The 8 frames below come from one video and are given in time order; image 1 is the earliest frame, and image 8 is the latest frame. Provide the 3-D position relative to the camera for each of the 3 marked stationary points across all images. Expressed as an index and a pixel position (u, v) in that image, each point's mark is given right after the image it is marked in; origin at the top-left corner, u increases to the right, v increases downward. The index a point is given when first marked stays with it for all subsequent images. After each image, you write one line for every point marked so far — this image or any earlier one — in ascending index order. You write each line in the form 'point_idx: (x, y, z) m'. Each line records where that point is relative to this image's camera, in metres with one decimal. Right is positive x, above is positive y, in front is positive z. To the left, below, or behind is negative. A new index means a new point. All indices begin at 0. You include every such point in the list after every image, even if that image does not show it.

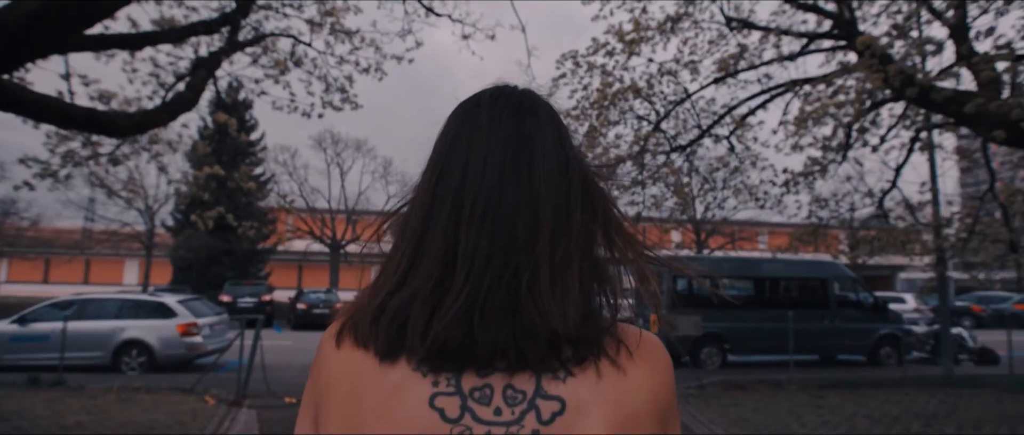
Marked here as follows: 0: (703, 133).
0: (+4.9, +2.2, +13.4) m
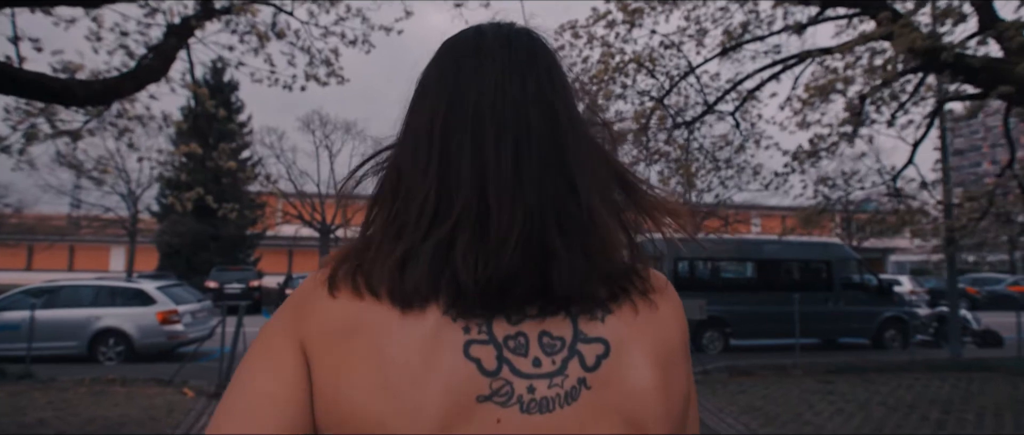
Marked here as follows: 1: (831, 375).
0: (+4.8, +2.6, +12.9) m
1: (+6.6, -3.3, +11.0) m
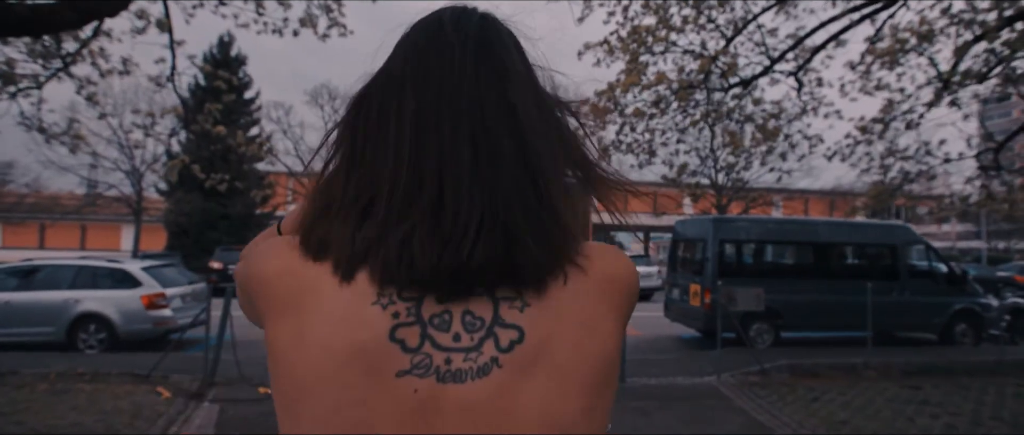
0: (+5.4, +3.1, +11.2) m
1: (+7.1, -2.9, +9.4) m
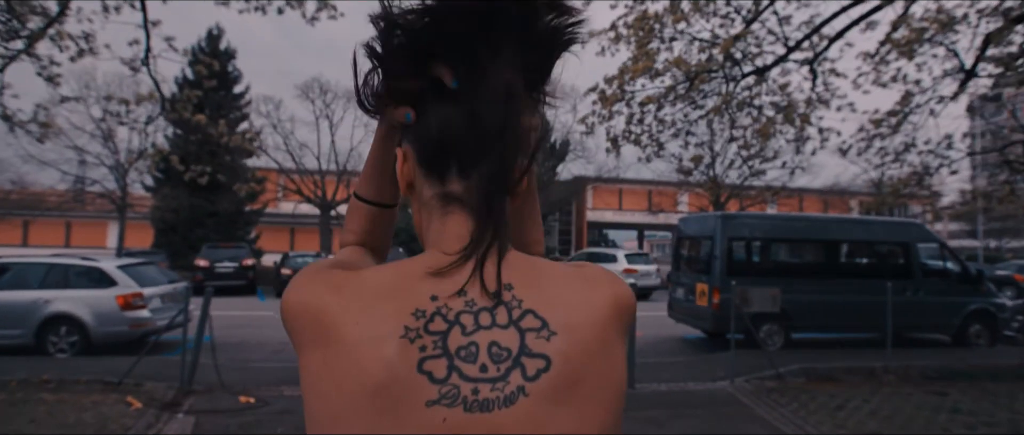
0: (+5.4, +3.2, +10.6) m
1: (+7.1, -2.8, +8.9) m
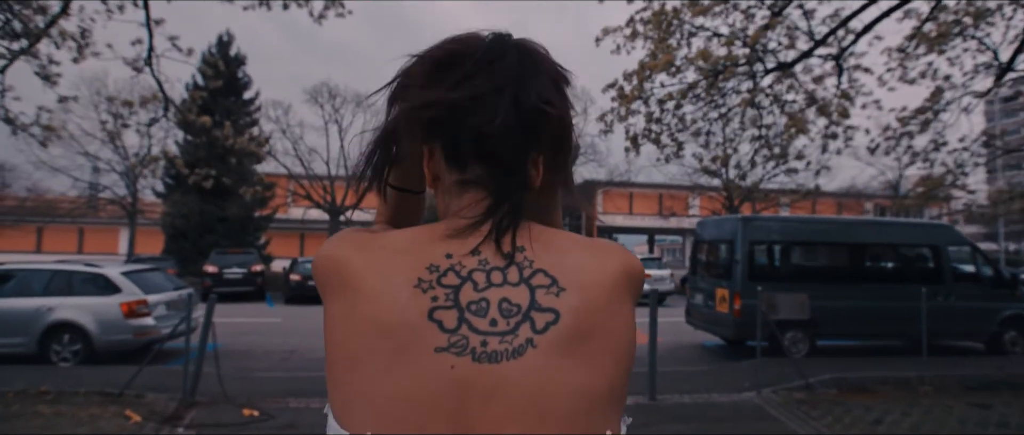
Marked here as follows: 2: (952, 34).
0: (+5.6, +3.2, +10.2) m
1: (+7.4, -2.8, +8.4) m
2: (+8.7, +3.6, +10.4) m
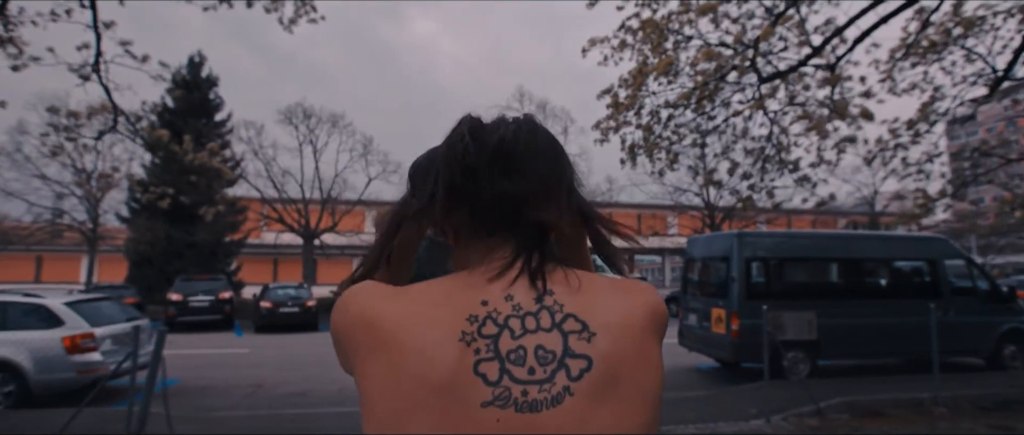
0: (+5.3, +2.9, +9.9) m
1: (+7.2, -3.0, +8.0) m
2: (+8.4, +3.4, +10.2) m
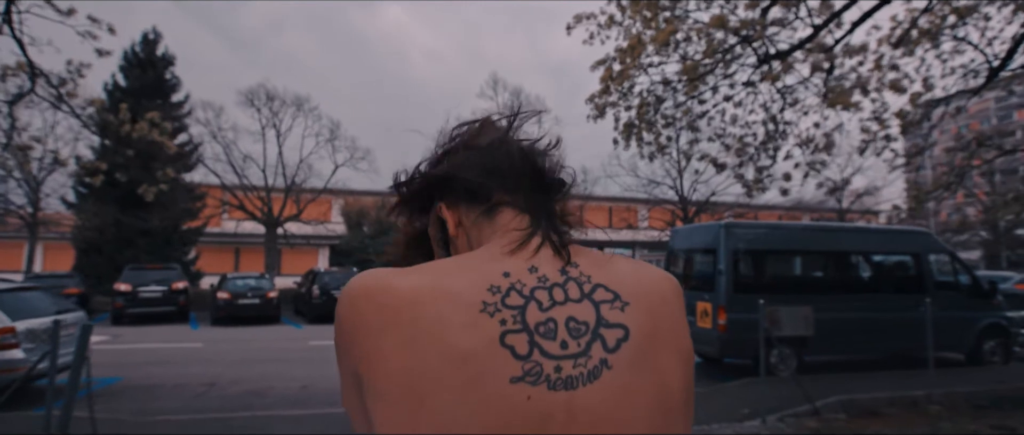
0: (+5.0, +3.1, +9.4) m
1: (+6.9, -2.9, +7.7) m
2: (+8.0, +3.5, +9.9) m
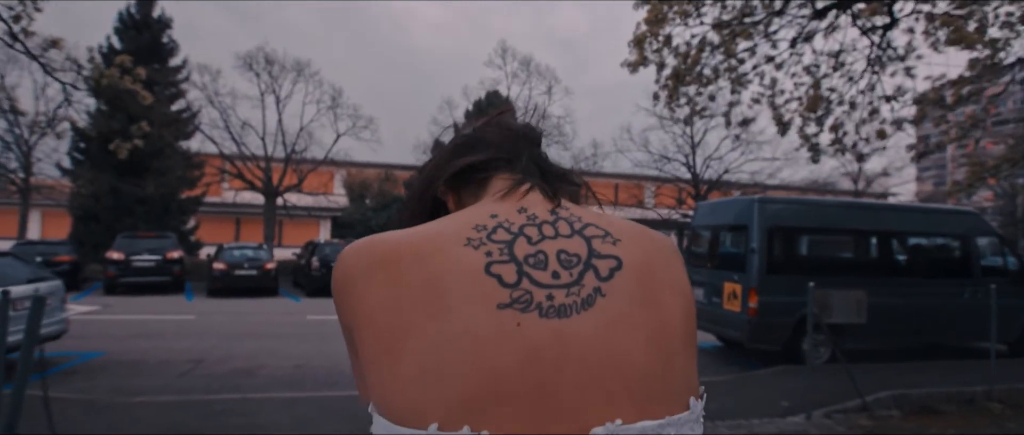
0: (+5.3, +3.5, +8.4) m
1: (+7.1, -2.6, +6.9) m
2: (+8.4, +3.9, +8.9) m
